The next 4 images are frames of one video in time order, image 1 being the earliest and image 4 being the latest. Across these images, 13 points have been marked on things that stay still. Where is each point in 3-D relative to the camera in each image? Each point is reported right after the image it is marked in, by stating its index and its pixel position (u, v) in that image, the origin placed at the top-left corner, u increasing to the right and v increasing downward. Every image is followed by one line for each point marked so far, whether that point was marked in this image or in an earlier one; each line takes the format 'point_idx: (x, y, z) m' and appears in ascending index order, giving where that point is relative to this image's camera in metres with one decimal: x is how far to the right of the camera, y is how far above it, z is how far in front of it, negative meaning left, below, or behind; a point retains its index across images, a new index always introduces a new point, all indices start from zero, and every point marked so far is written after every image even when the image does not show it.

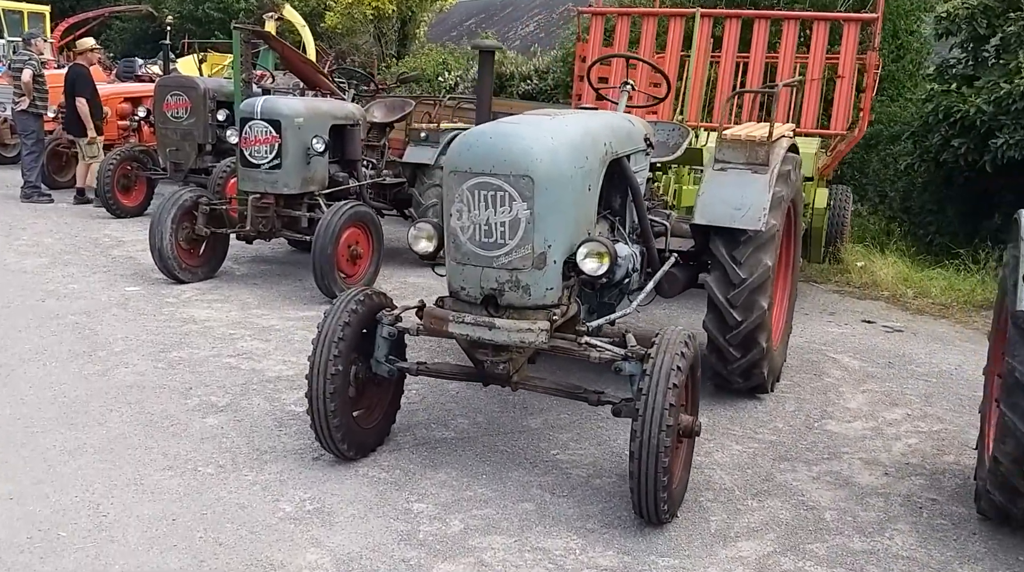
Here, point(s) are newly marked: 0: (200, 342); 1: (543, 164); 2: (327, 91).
0: (-1.6, -0.3, +4.9) m
1: (+0.1, +0.4, +3.0) m
2: (-1.5, +1.6, +7.8) m
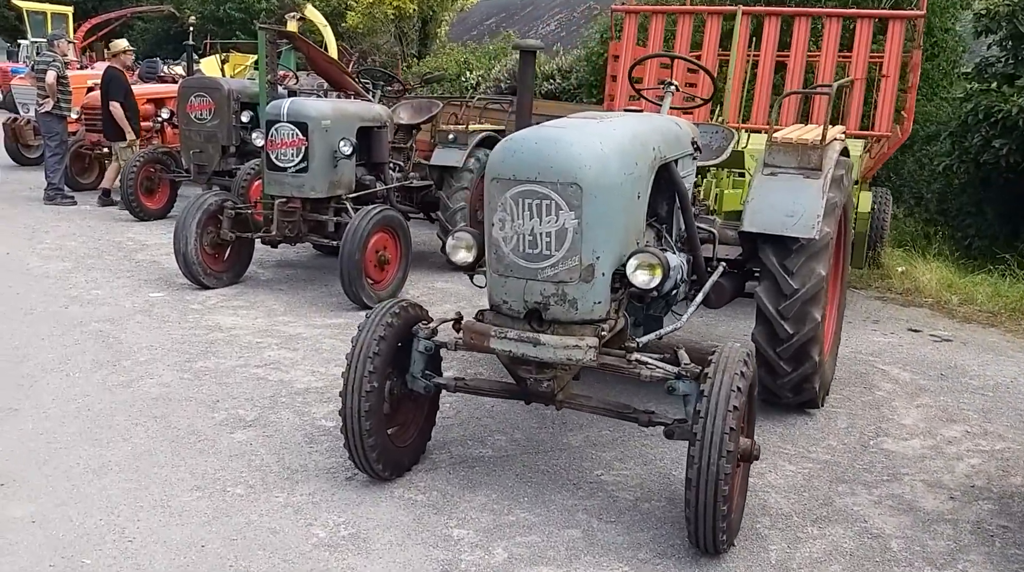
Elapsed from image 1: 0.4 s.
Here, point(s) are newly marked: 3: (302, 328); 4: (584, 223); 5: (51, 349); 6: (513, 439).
0: (-1.4, -0.3, +4.8) m
1: (+0.2, +0.3, +2.8) m
2: (-1.3, +1.6, +7.6) m
3: (-1.1, -0.2, +5.2) m
4: (+0.2, +0.2, +2.8) m
5: (-2.3, -0.3, +4.7) m
6: (0.0, -0.6, +3.7) m
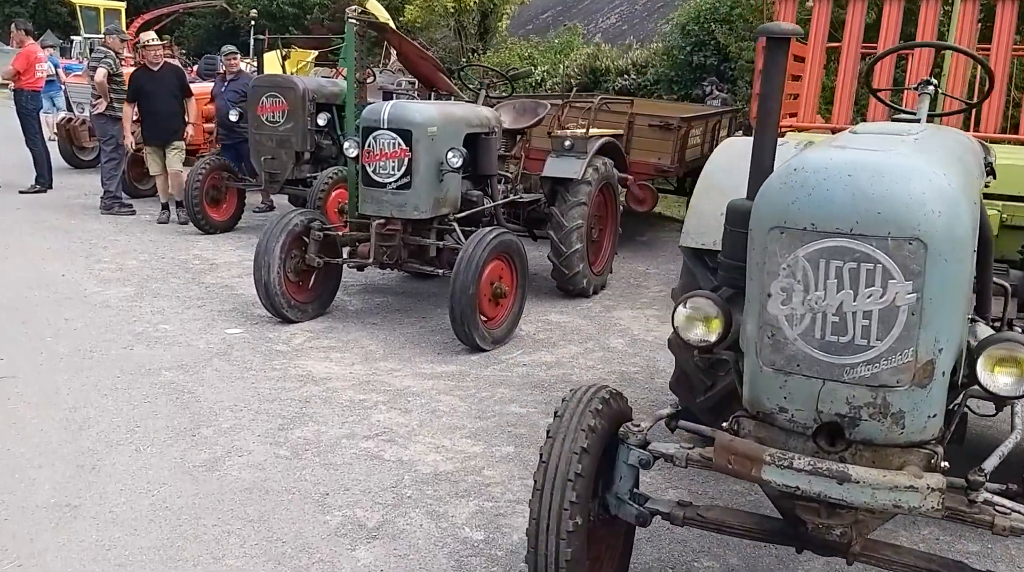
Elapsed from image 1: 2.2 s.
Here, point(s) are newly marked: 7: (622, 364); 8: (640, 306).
0: (-0.8, -0.5, +3.9) m
1: (+0.8, +0.1, +1.8) m
2: (-0.5, +1.4, +6.7) m
3: (-0.5, -0.4, +4.3) m
4: (+0.8, 0.0, +1.8) m
5: (-1.6, -0.5, +3.9) m
6: (+0.6, -0.8, +2.7) m
7: (+0.5, -0.4, +4.7) m
8: (+0.8, -0.1, +5.8) m
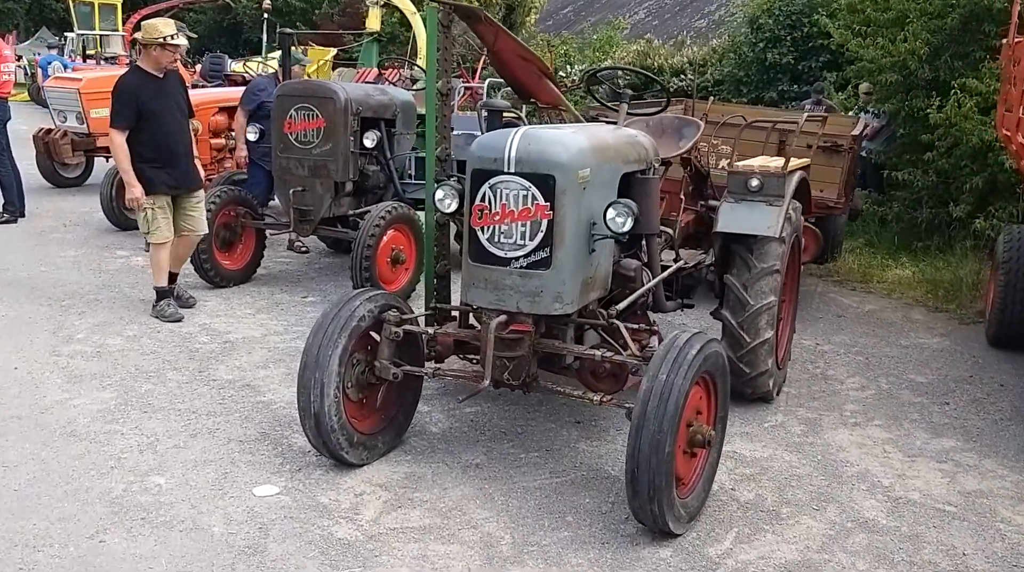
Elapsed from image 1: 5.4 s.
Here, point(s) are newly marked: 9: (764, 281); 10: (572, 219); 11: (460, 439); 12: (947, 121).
0: (-0.1, -1.0, +2.0) m
1: (+1.5, -0.3, 0.0) m
2: (+0.2, +0.9, +4.9) m
3: (+0.2, -0.9, +2.5) m
4: (+1.4, -0.5, 0.0) m
5: (-1.0, -0.9, +2.0) m
6: (+1.3, -1.2, +0.9) m
7: (+1.2, -0.8, +2.8) m
8: (+1.4, -0.6, +4.0) m
9: (+1.0, 0.0, +3.9) m
10: (+0.2, +0.2, +3.0) m
11: (-0.2, -0.6, +3.7) m
12: (+3.6, +1.4, +7.9) m
